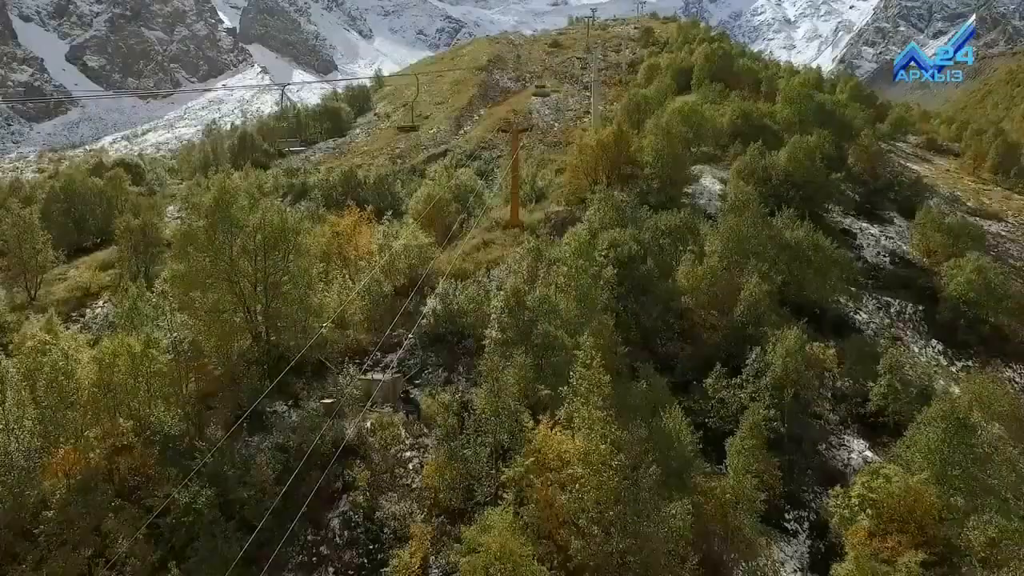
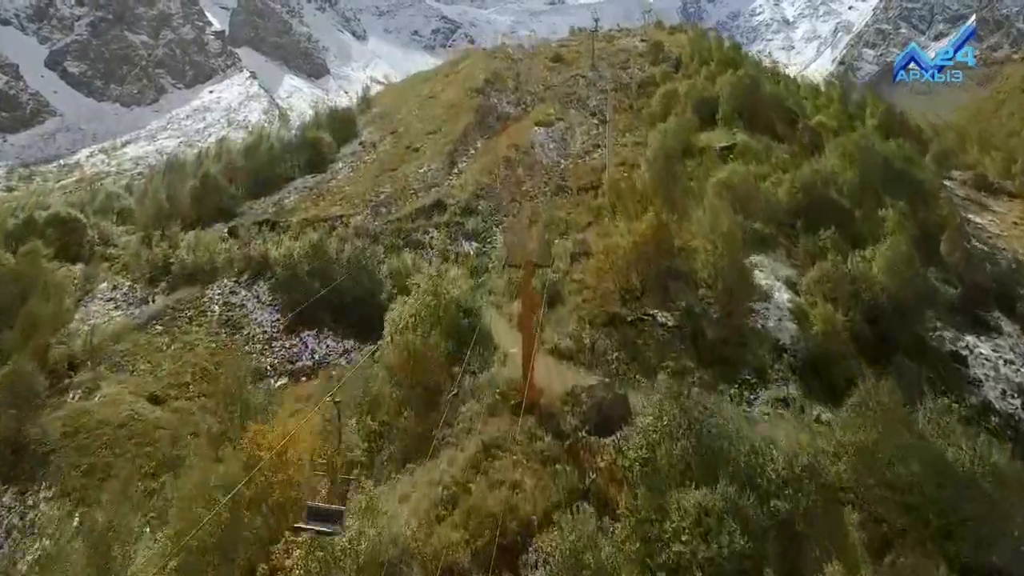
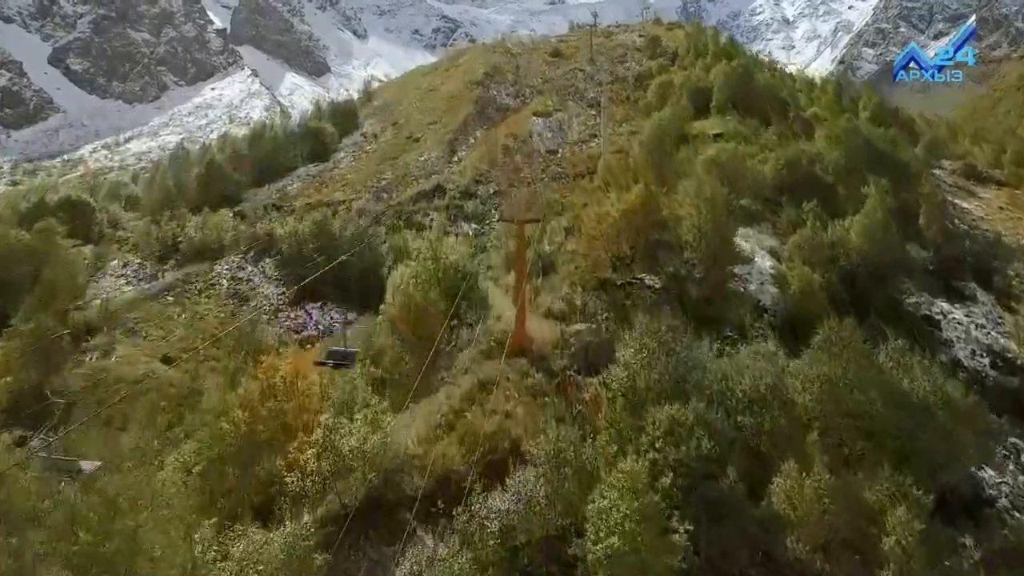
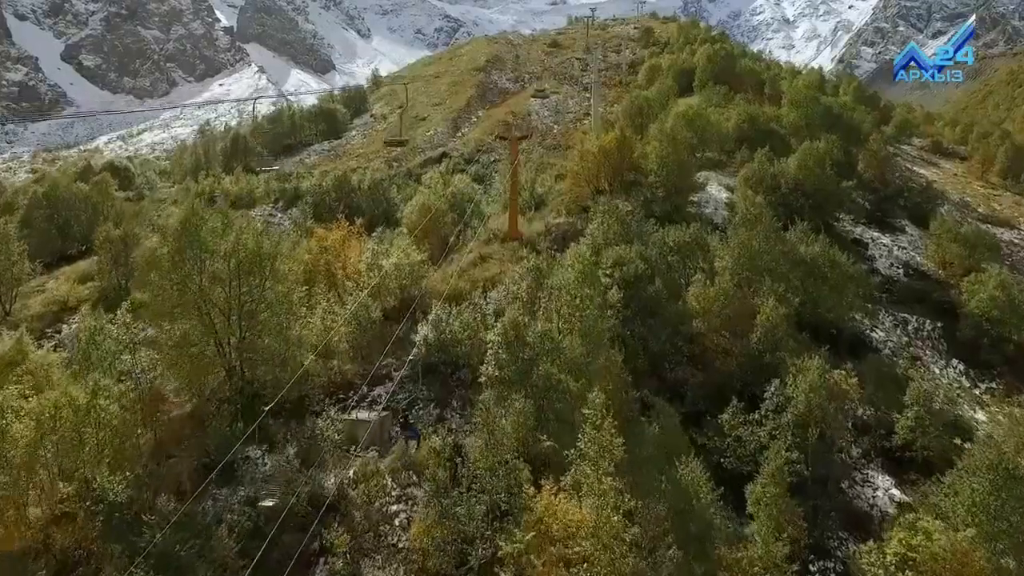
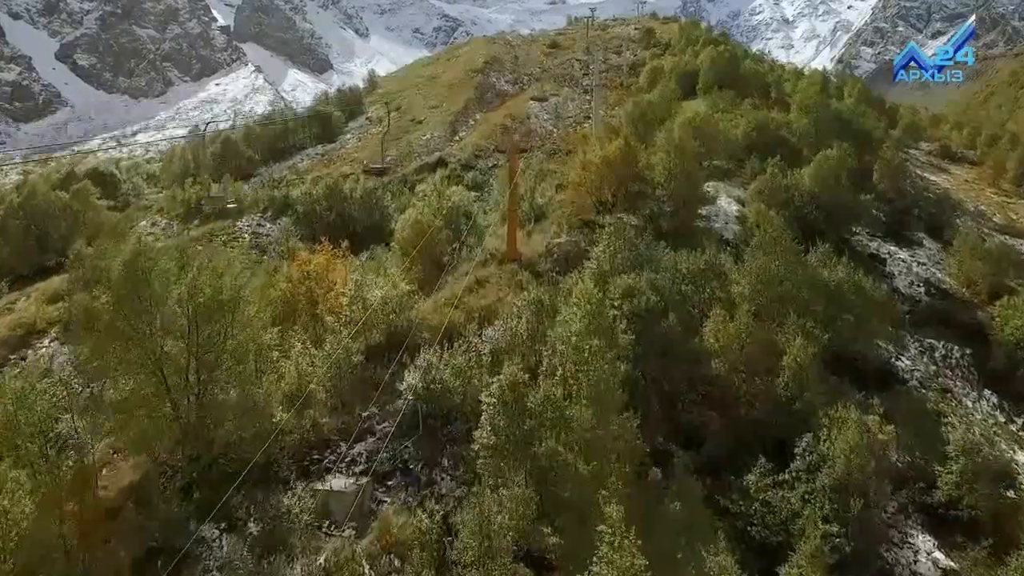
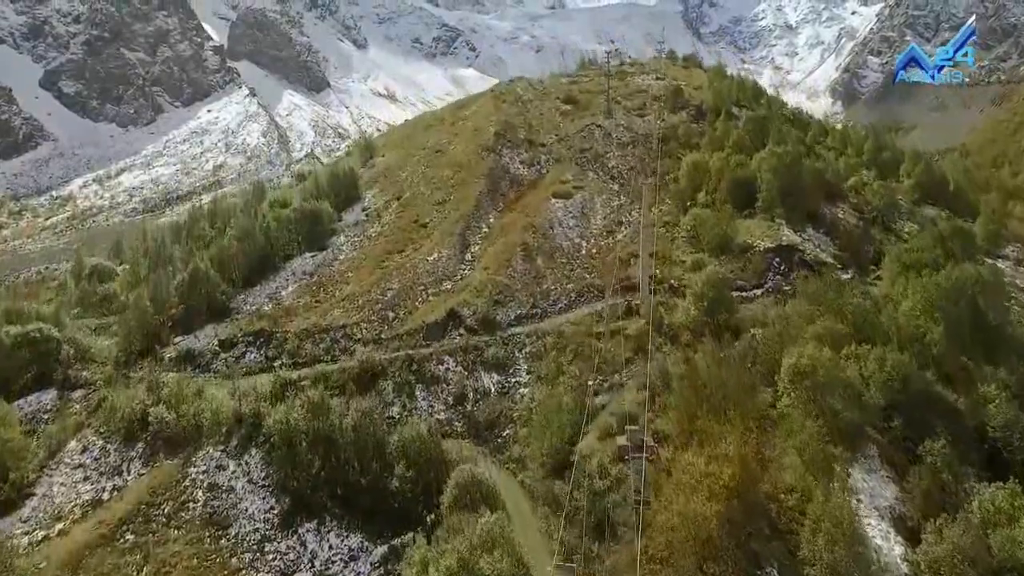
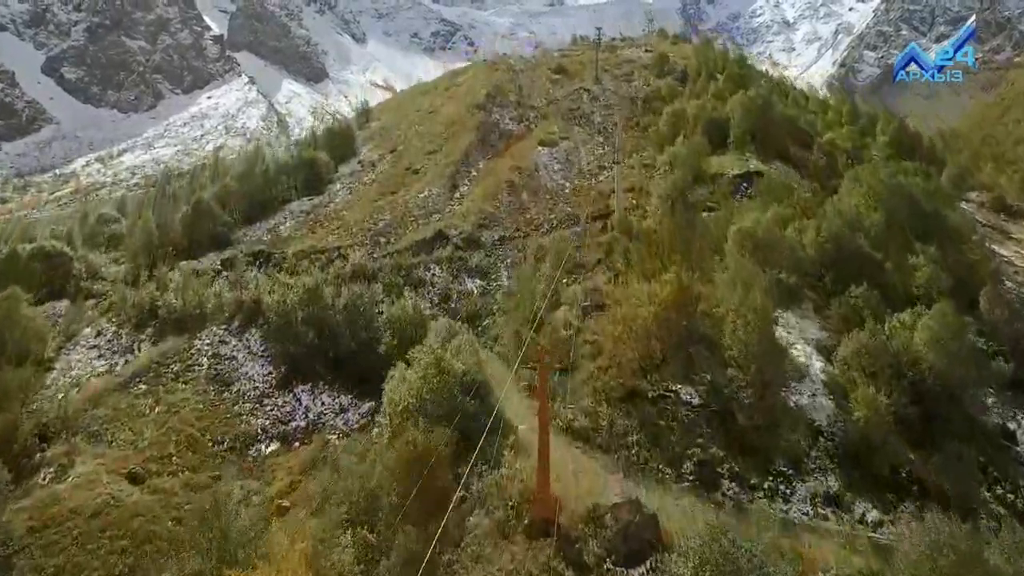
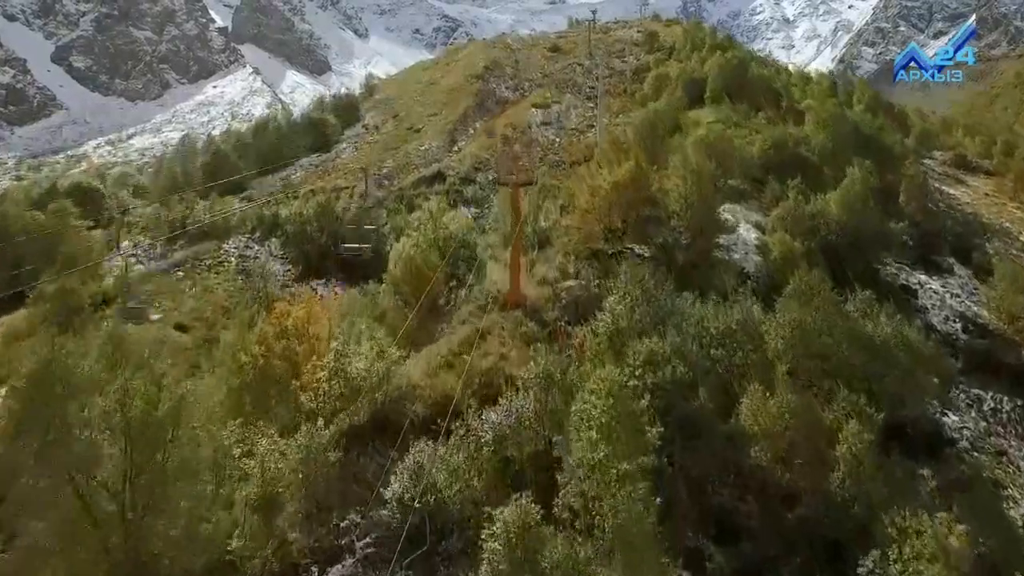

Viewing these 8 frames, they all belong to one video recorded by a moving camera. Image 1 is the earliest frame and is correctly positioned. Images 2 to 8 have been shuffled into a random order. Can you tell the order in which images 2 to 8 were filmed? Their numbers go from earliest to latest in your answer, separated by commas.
4, 5, 8, 3, 2, 7, 6
